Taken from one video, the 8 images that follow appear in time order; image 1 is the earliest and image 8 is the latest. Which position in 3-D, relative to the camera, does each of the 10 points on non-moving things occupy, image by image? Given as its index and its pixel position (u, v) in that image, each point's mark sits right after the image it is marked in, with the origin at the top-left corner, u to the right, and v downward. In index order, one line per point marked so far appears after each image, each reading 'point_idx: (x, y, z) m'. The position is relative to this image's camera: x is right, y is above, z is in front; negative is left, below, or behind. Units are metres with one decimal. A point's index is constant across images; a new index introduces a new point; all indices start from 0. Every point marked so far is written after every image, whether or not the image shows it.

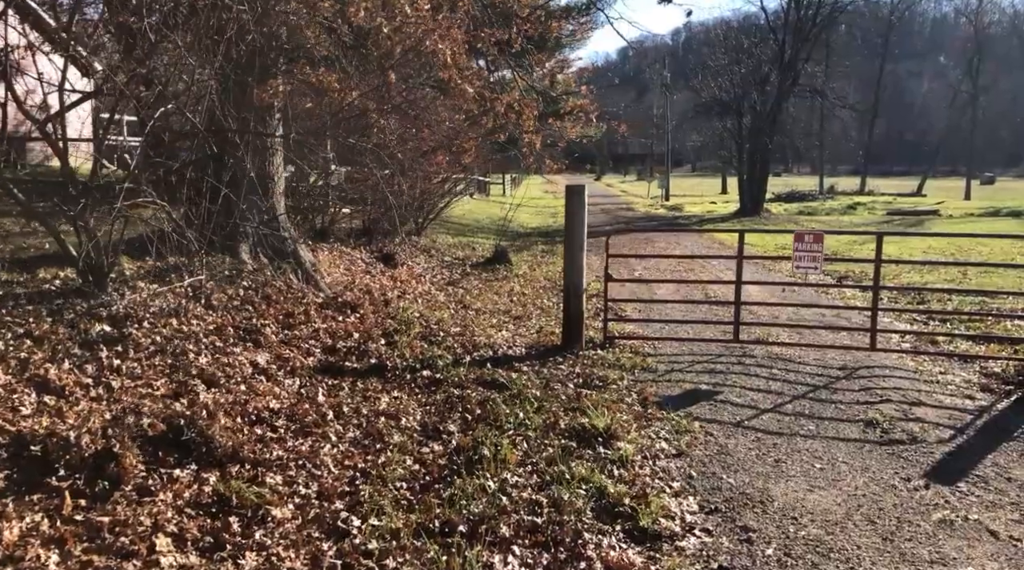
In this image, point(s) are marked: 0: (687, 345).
0: (+2.4, -0.8, +12.4) m
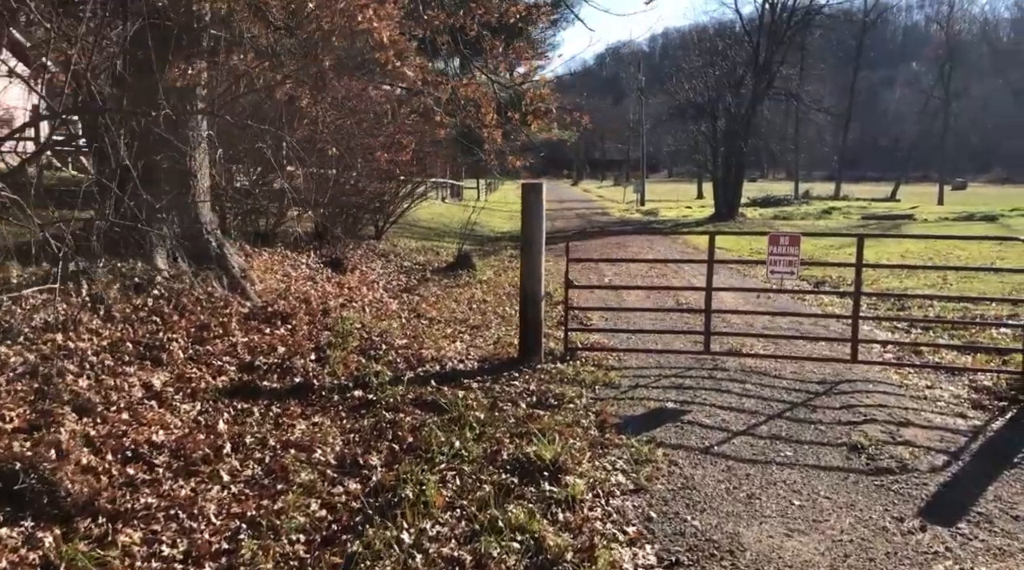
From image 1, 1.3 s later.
0: (+1.8, -0.9, +11.4) m
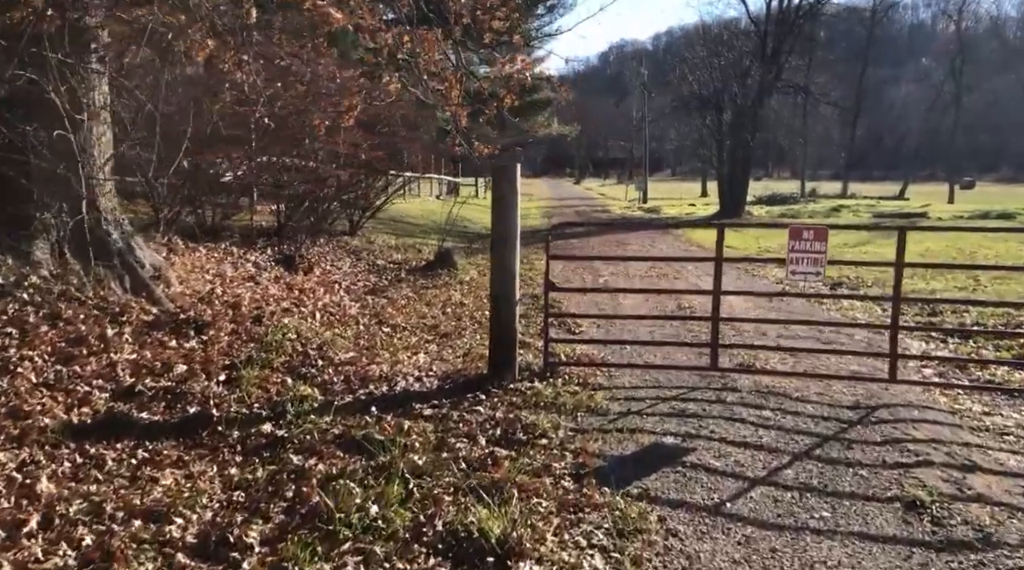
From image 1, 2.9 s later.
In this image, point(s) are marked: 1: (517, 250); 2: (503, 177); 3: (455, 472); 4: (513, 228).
0: (+1.5, -1.0, +9.6) m
1: (+0.1, +0.4, +9.1) m
2: (-0.1, +1.1, +9.0) m
3: (-0.4, -1.2, +5.8) m
4: (0.0, +0.6, +9.0) m
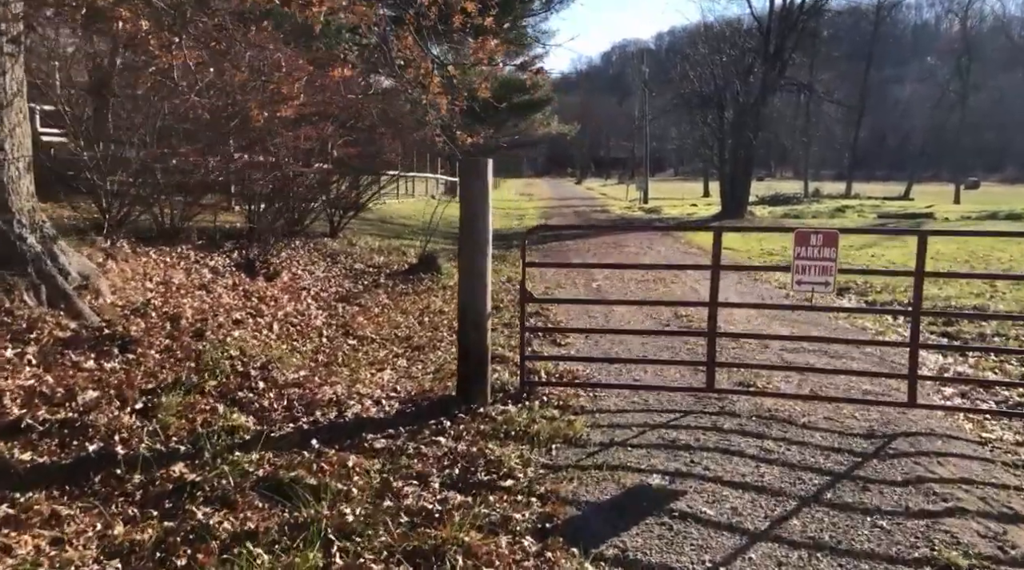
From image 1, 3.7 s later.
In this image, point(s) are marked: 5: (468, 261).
0: (+1.2, -1.1, +8.6) m
1: (-0.2, +0.3, +8.1) m
2: (-0.4, +1.0, +8.0) m
3: (-0.6, -1.3, +4.8) m
4: (-0.2, +0.5, +8.0) m
5: (-0.4, +0.2, +8.0) m
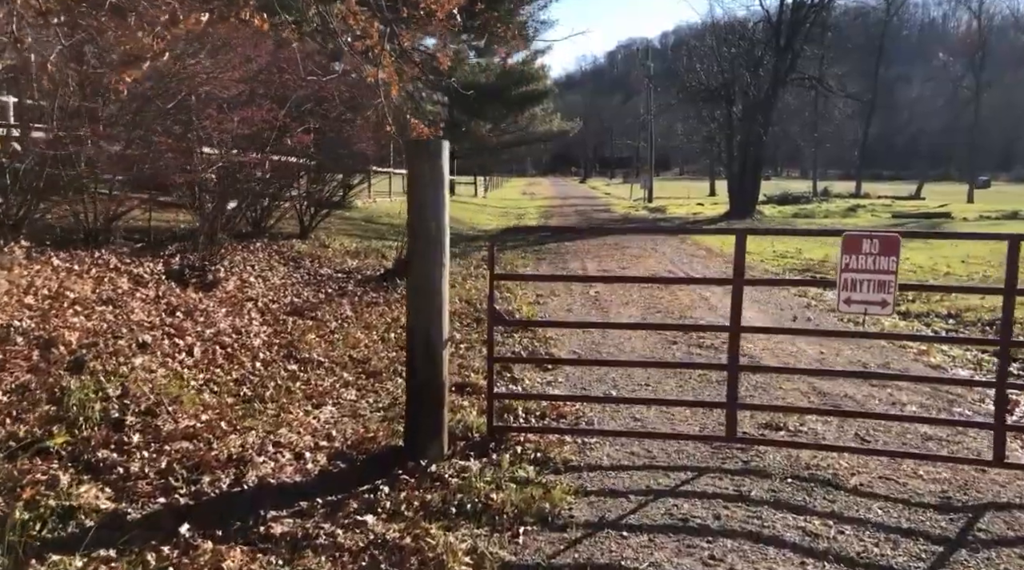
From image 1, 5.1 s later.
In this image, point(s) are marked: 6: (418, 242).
0: (+1.0, -1.2, +6.7) m
1: (-0.5, +0.1, +6.2) m
2: (-0.6, +0.9, +6.1) m
3: (-0.9, -1.5, +3.0) m
4: (-0.5, +0.4, +6.2) m
5: (-0.7, +0.1, +6.2) m
6: (-0.6, +0.3, +6.1) m
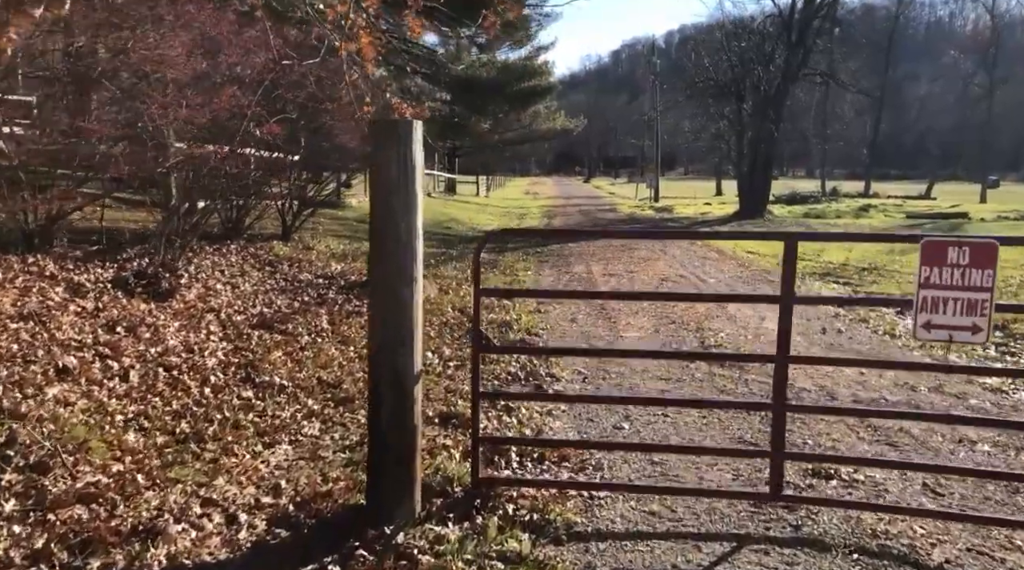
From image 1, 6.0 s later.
0: (+0.9, -1.3, +5.4) m
1: (-0.5, 0.0, +4.9) m
2: (-0.7, +0.8, +4.8) m
3: (-1.0, -1.6, +1.7) m
4: (-0.6, +0.3, +4.9) m
5: (-0.7, 0.0, +4.9) m
6: (-0.7, +0.2, +4.8) m
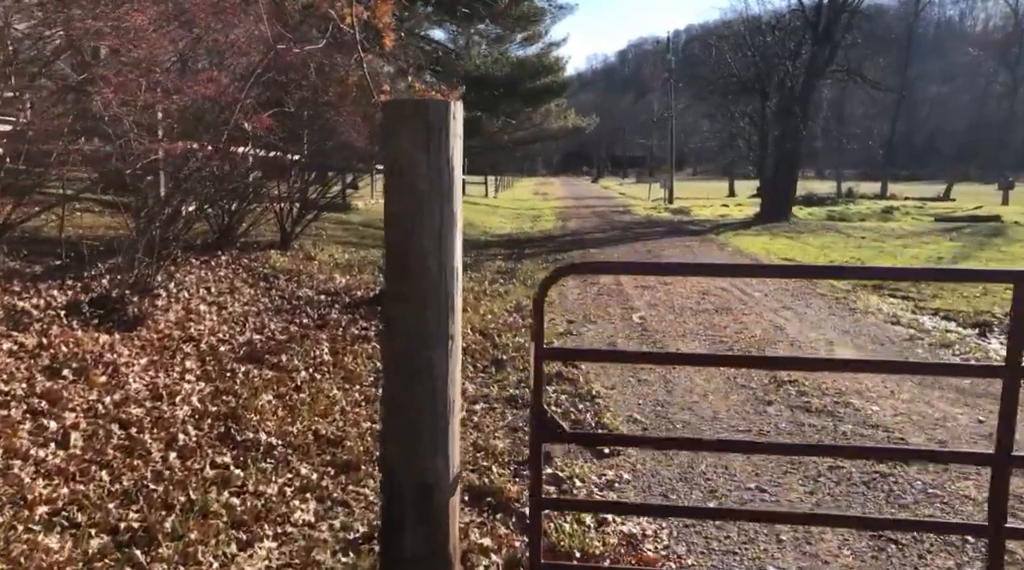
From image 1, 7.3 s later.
0: (+1.2, -1.5, +3.7) m
1: (-0.2, -0.2, +3.3) m
2: (-0.4, +0.5, +3.2) m
3: (-0.7, -1.8, 0.0) m
4: (-0.2, 0.0, +3.2) m
5: (-0.4, -0.3, +3.2) m
6: (-0.4, 0.0, +3.2) m
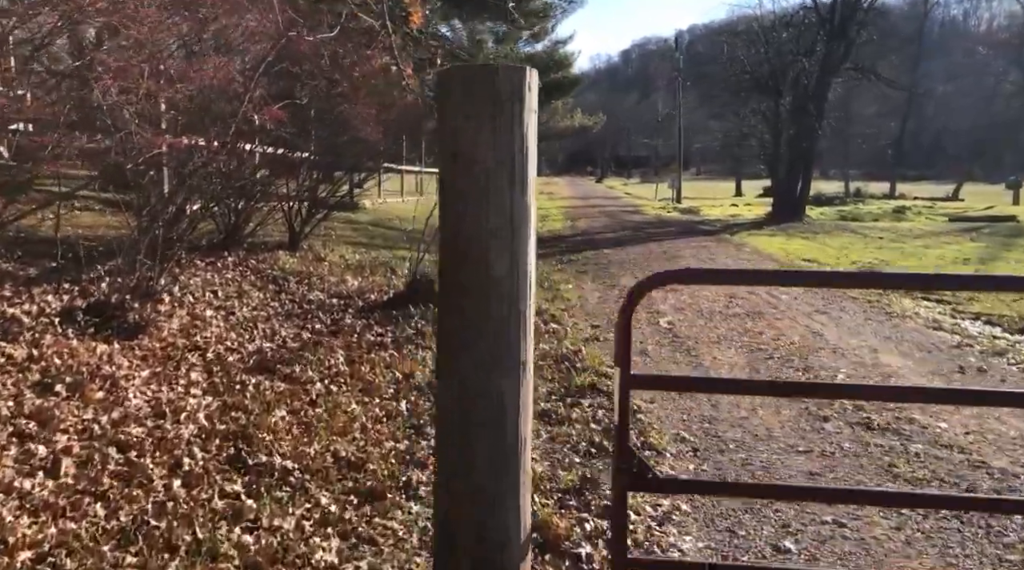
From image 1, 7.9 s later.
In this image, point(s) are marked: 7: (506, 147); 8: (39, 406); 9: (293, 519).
0: (+1.5, -1.6, +3.1) m
1: (+0.1, -0.2, +2.6) m
2: (-0.1, +0.5, +2.5) m
3: (-0.5, -1.8, -0.6) m
4: (0.0, 0.0, +2.6) m
5: (-0.1, -0.3, +2.6) m
6: (-0.1, -0.1, +2.5) m
7: (0.0, +0.3, +2.5) m
8: (-2.9, -0.7, +5.4) m
9: (-1.2, -1.3, +4.9) m
